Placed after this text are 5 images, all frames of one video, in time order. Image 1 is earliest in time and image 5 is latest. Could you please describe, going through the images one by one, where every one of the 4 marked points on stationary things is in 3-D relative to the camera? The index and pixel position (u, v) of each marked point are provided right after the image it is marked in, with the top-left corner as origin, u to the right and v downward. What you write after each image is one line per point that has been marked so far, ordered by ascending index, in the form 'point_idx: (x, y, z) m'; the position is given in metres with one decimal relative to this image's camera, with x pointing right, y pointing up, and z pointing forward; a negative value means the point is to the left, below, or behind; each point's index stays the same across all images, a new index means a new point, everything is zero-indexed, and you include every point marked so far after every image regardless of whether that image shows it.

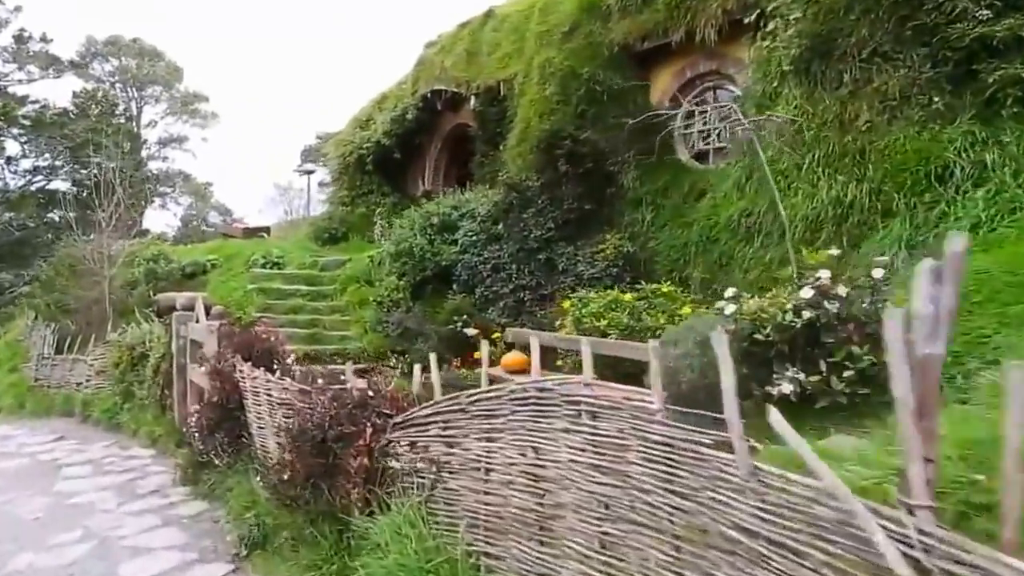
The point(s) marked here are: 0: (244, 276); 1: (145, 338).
0: (-3.7, +0.1, +11.0) m
1: (-3.4, -0.5, +7.3) m
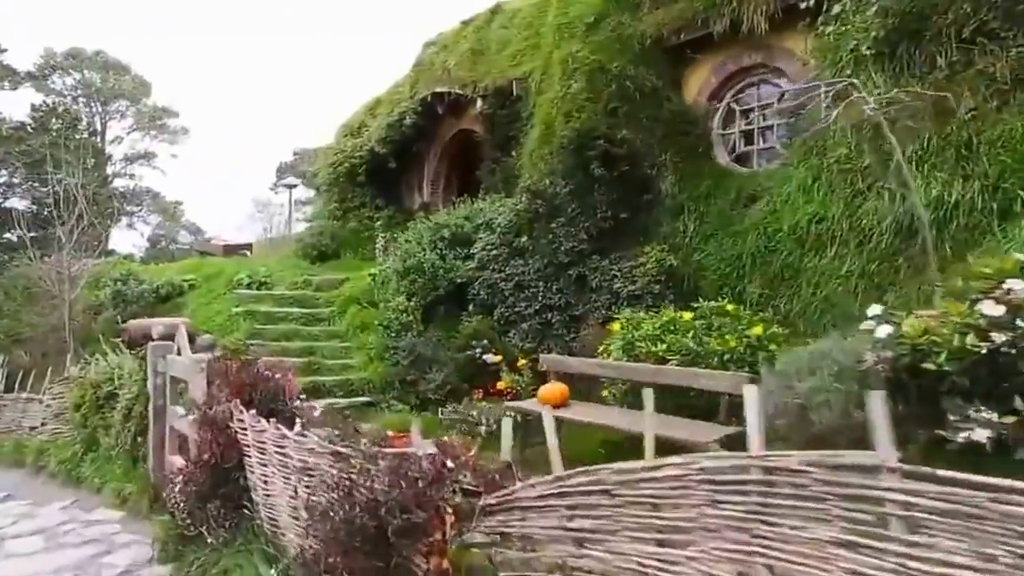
0: (-3.6, -0.2, +9.8) m
1: (-3.1, -0.7, +6.1) m
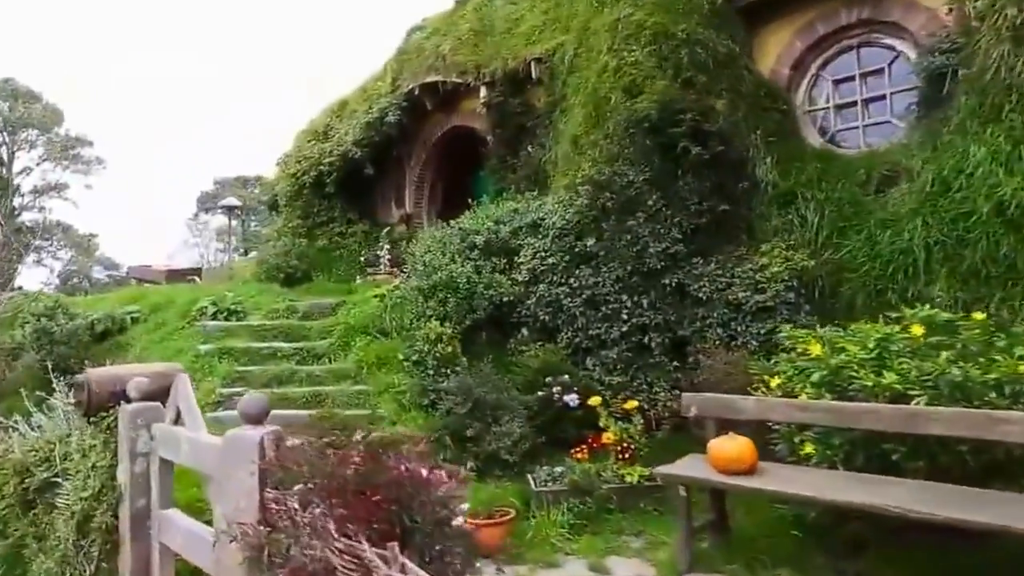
0: (-3.2, -0.5, +7.7) m
1: (-2.3, -0.8, +4.0) m
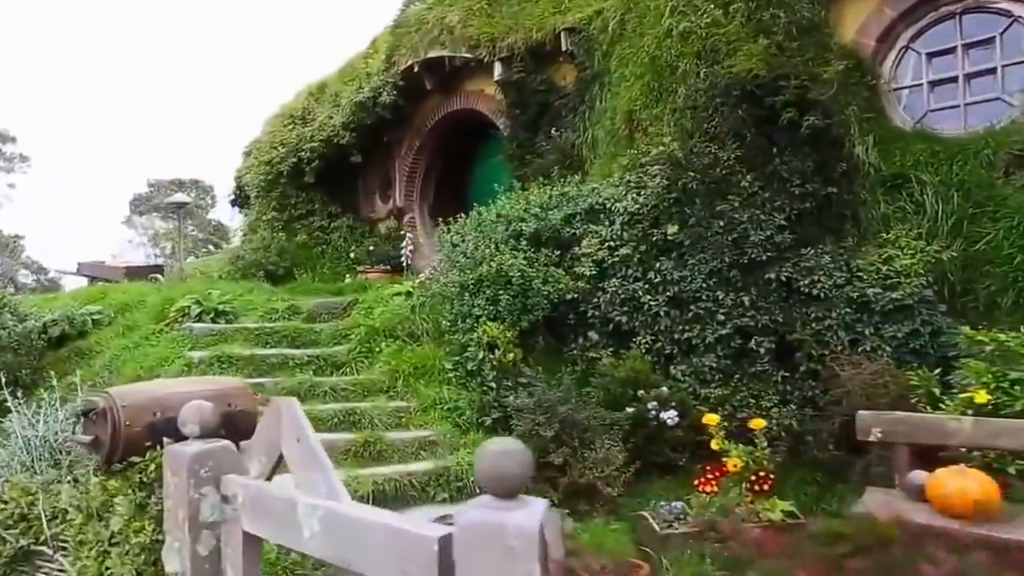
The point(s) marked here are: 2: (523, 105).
0: (-2.8, -0.5, +6.4) m
1: (-1.7, -0.8, +2.8) m
2: (+0.1, +1.9, +8.3) m
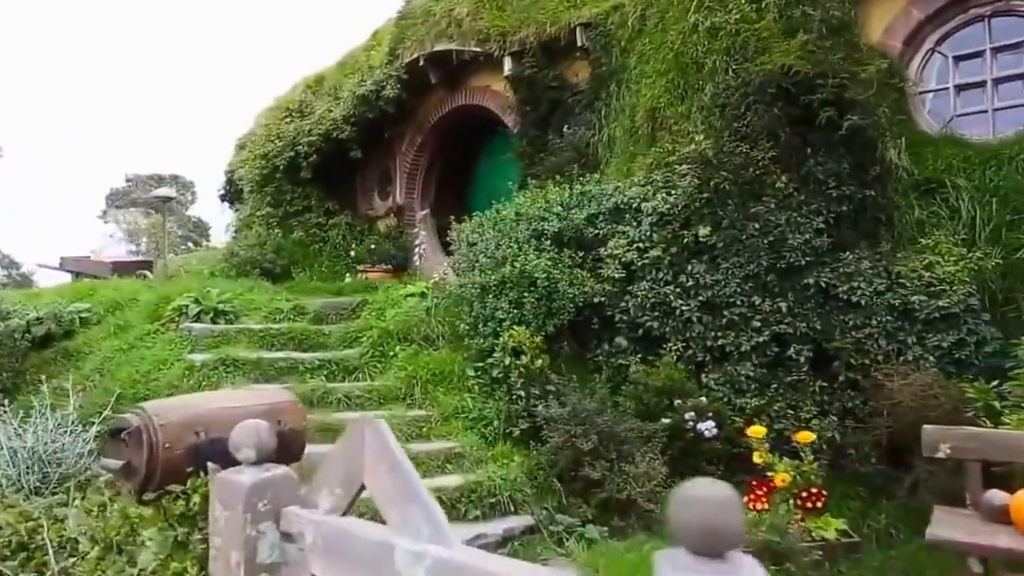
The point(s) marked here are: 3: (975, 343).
0: (-2.6, -0.4, +6.1) m
1: (-1.5, -0.8, +2.5) m
2: (+0.2, +1.9, +8.0) m
3: (+2.8, -0.3, +4.8) m
